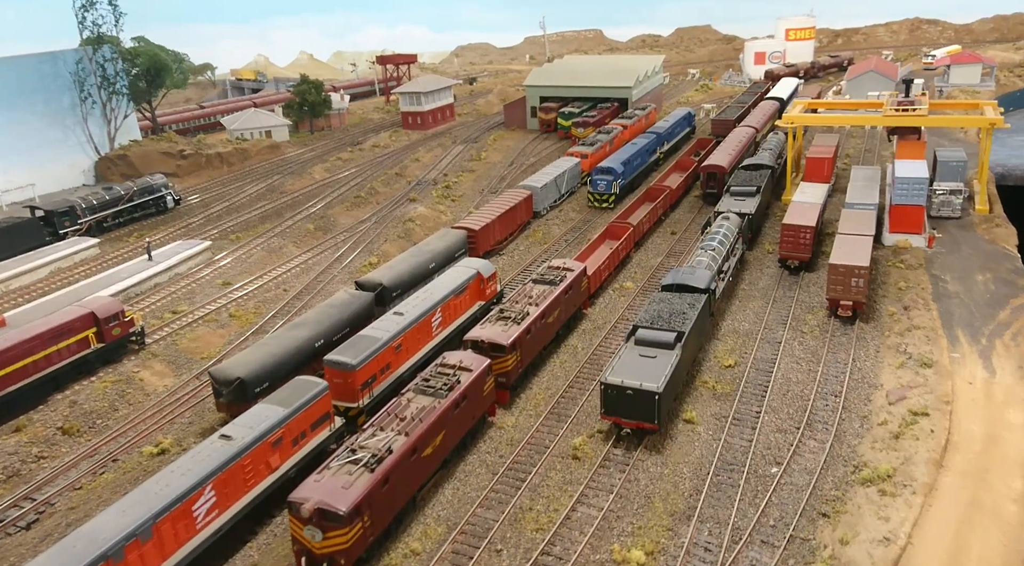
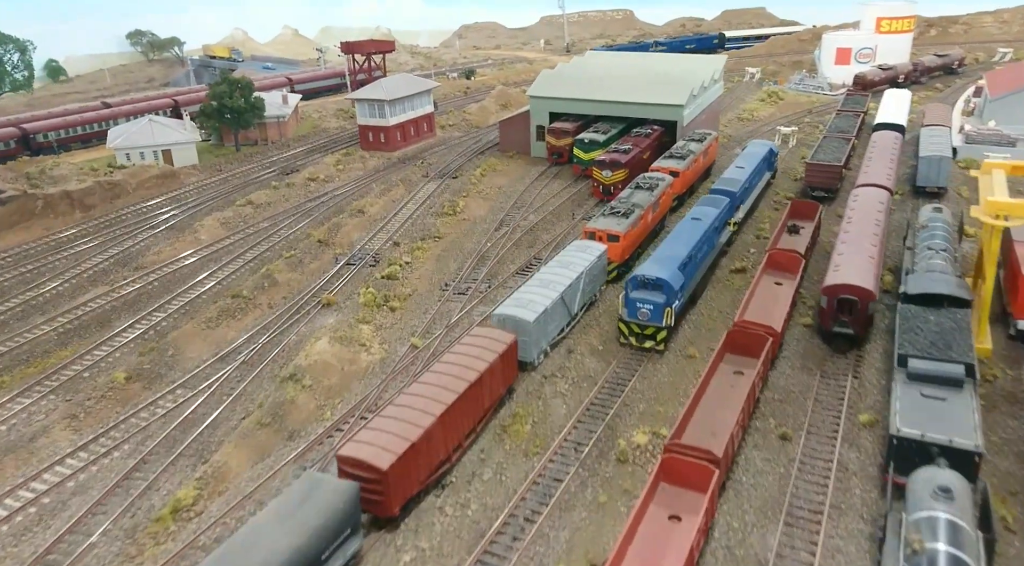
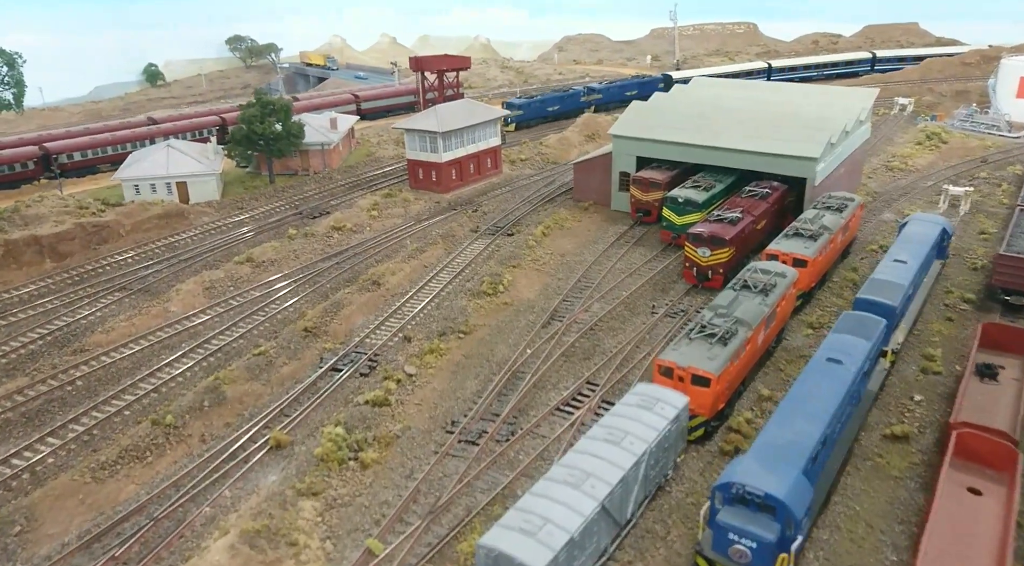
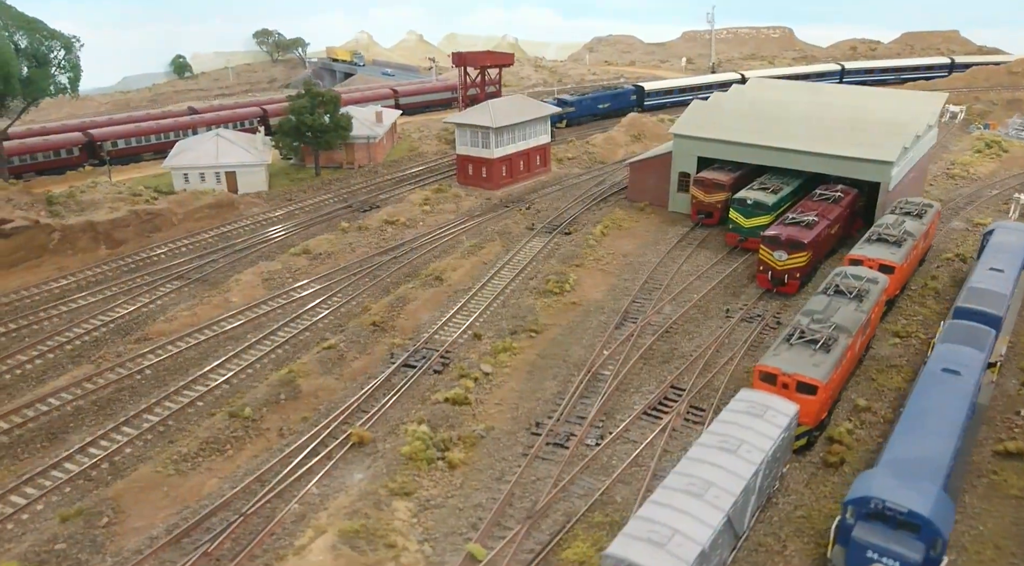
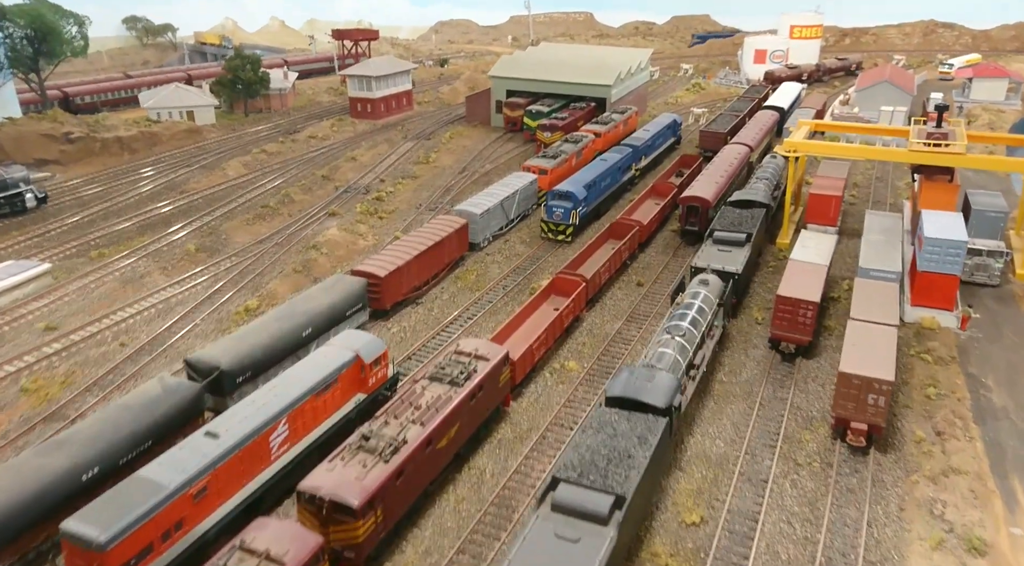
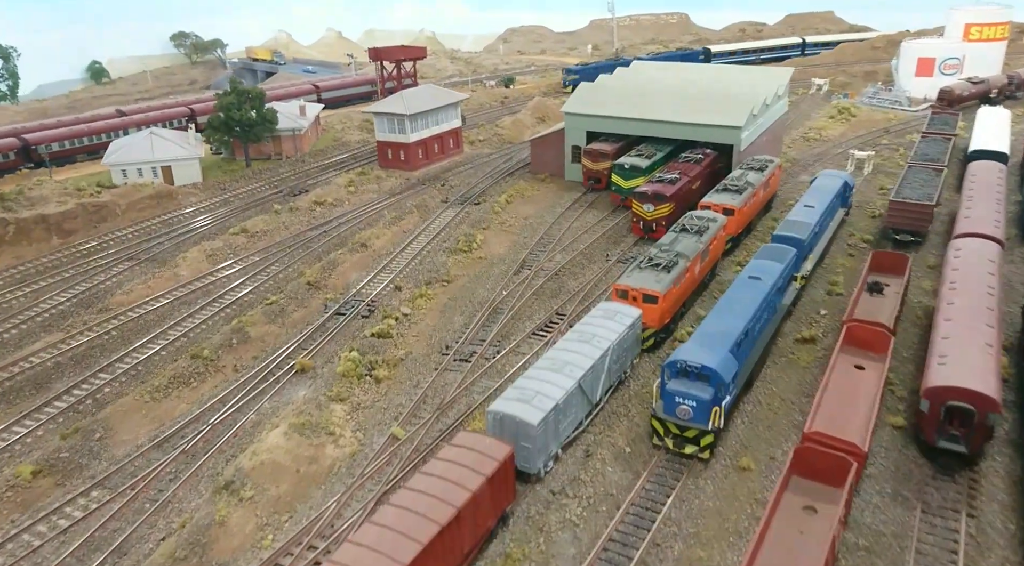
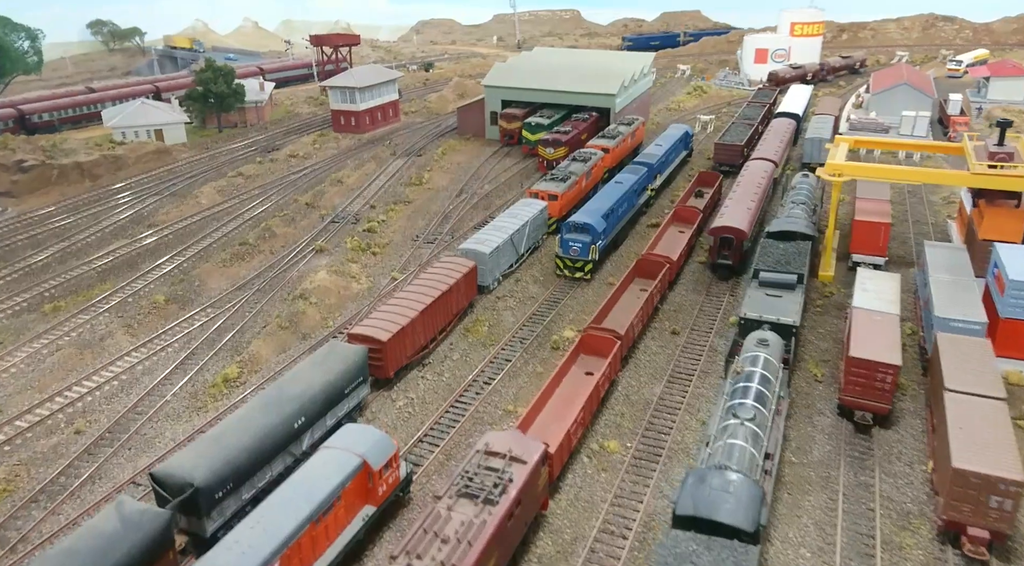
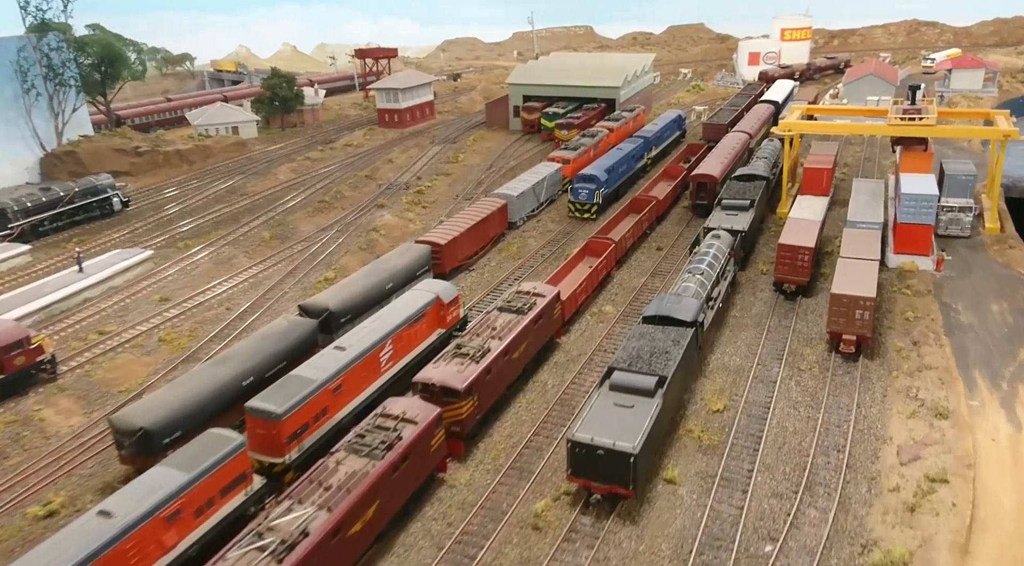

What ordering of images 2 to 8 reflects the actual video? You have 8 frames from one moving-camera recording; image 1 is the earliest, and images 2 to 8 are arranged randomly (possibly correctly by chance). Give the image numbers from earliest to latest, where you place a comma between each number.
8, 5, 7, 2, 6, 3, 4
